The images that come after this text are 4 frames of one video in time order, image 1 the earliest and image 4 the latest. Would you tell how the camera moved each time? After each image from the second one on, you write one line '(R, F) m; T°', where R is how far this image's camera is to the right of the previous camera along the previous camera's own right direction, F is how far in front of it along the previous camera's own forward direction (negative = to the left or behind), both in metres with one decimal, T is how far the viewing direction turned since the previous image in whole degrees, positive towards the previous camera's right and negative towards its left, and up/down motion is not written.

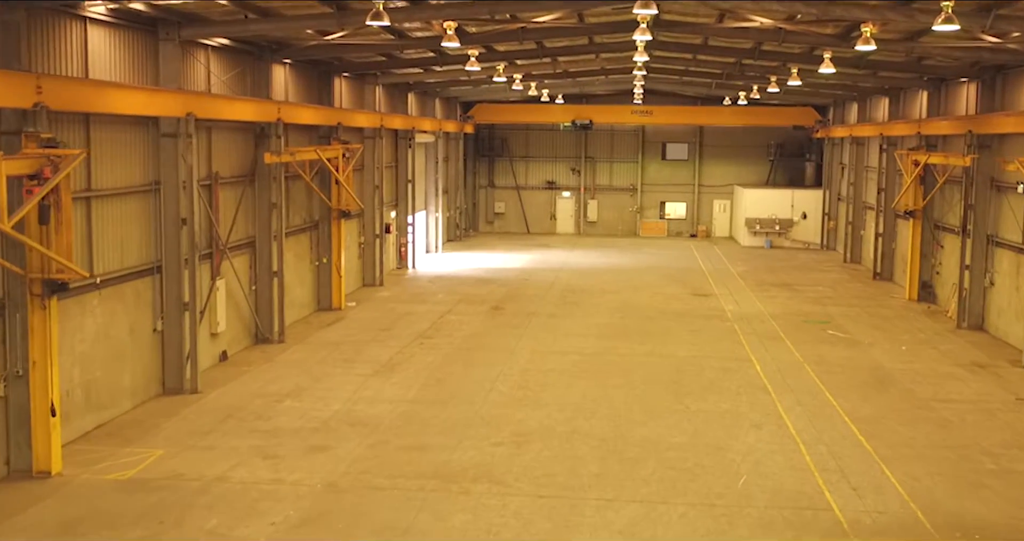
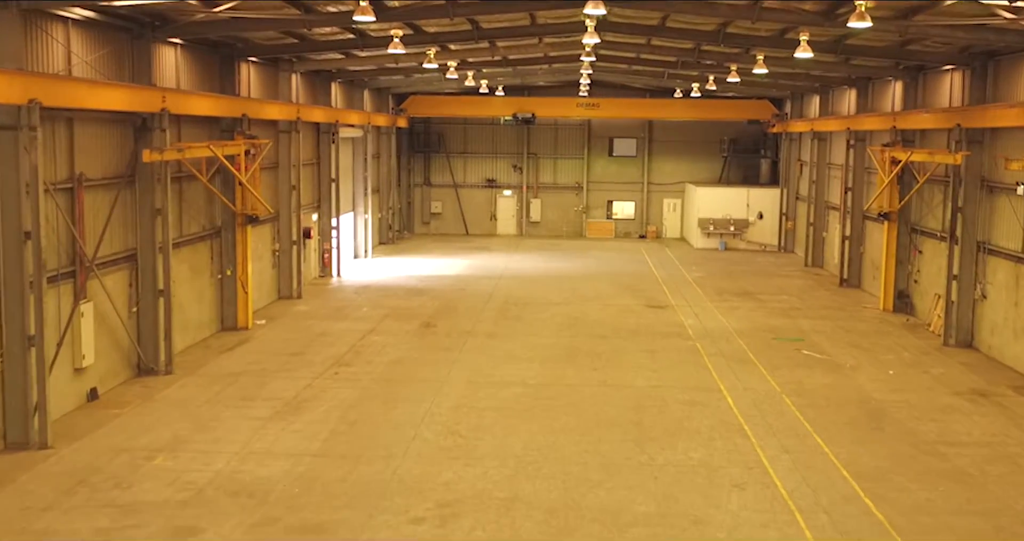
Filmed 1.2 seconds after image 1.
(+0.2, +2.3) m; +3°
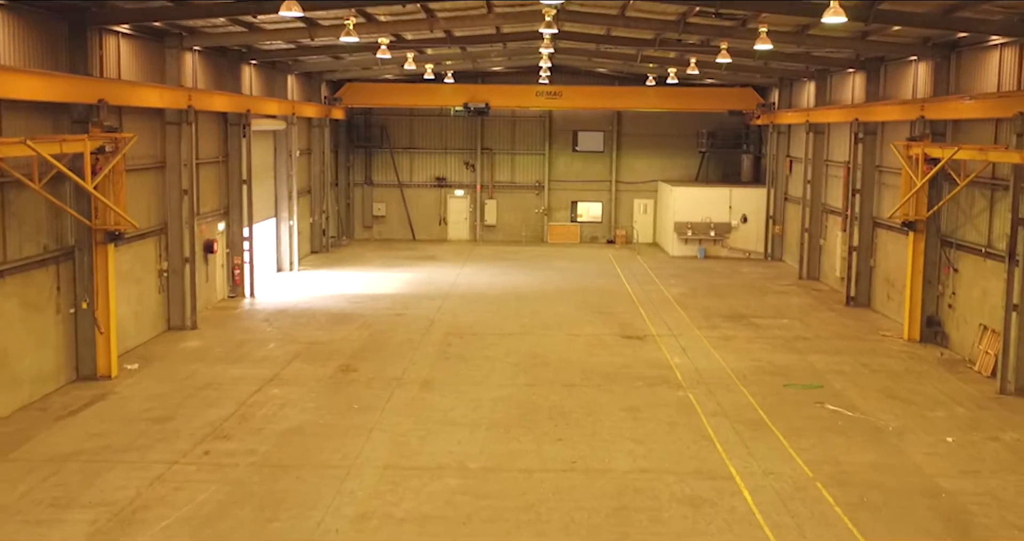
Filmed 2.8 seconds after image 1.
(+0.3, +3.6) m; +2°
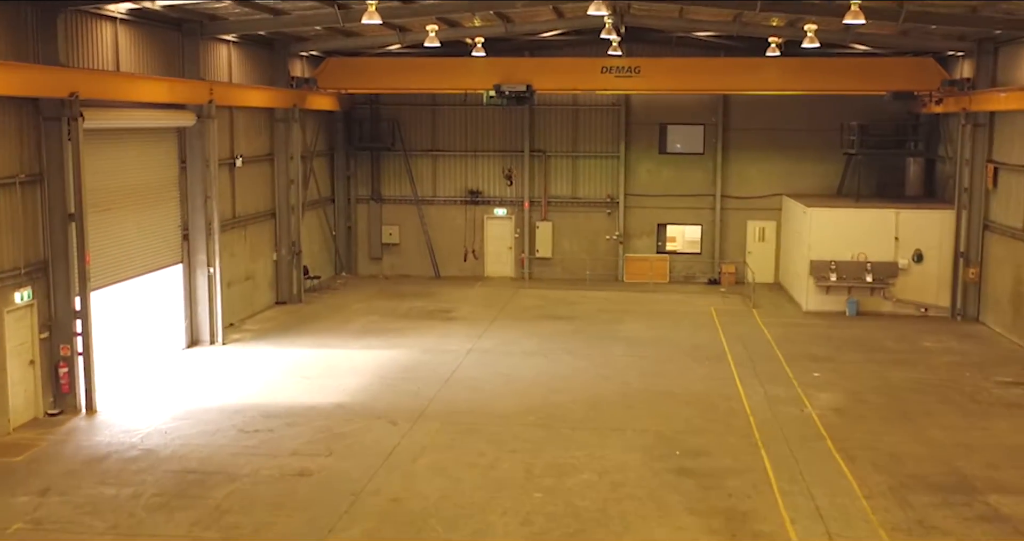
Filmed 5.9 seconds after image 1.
(+0.8, +8.3) m; -5°
